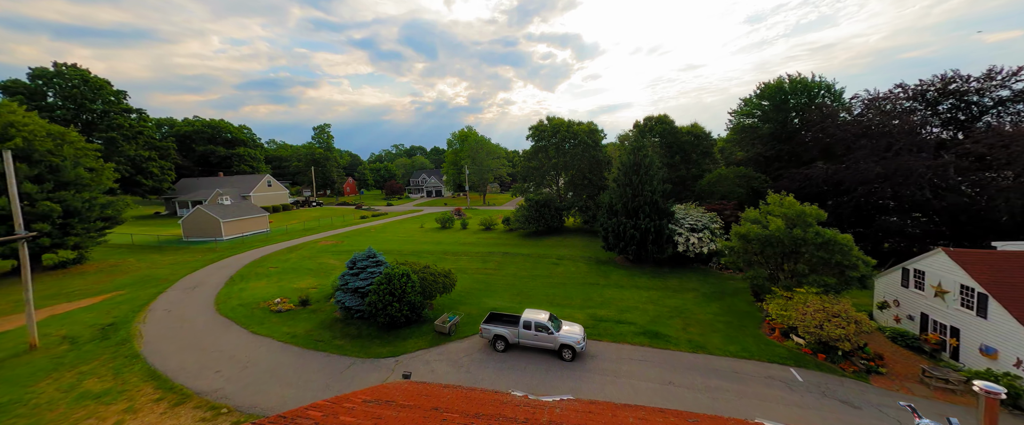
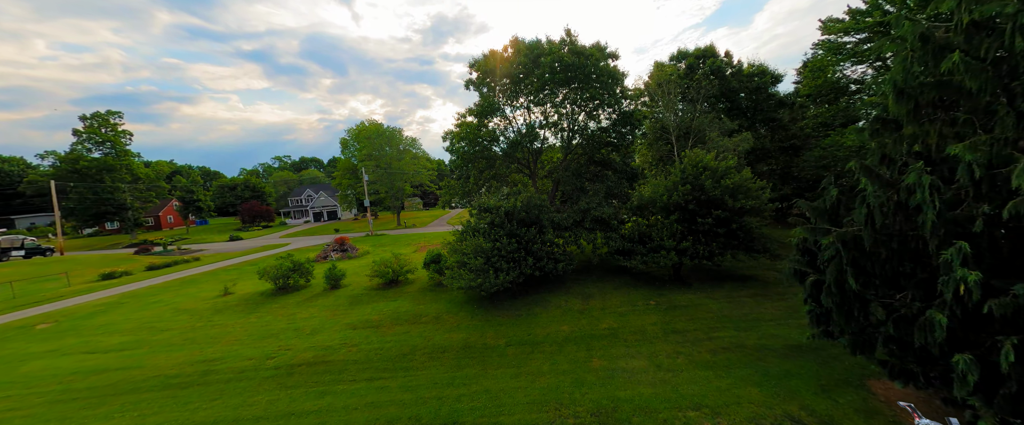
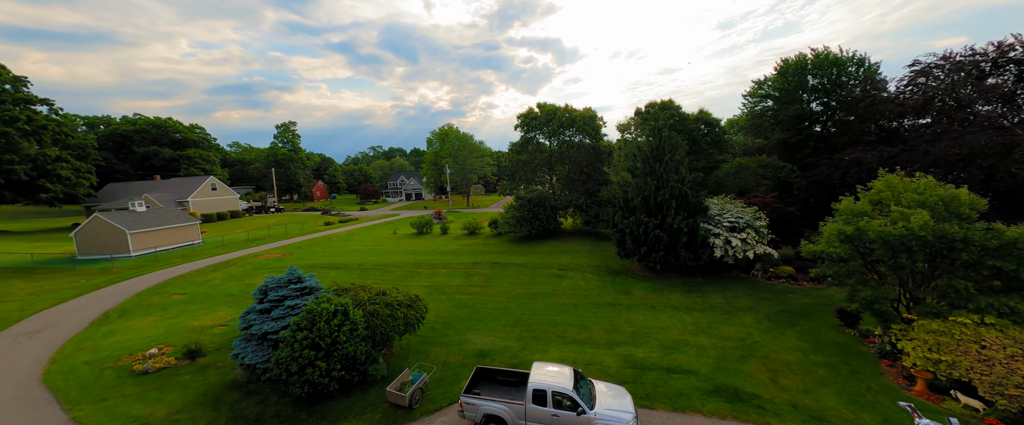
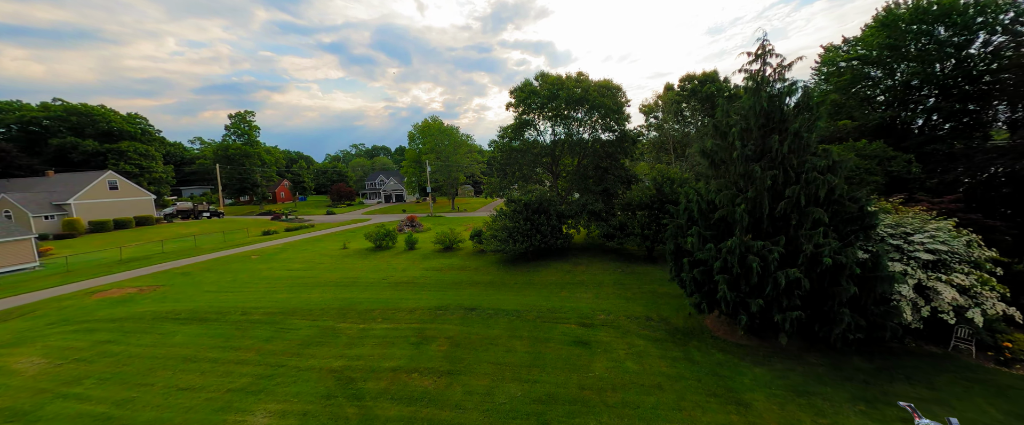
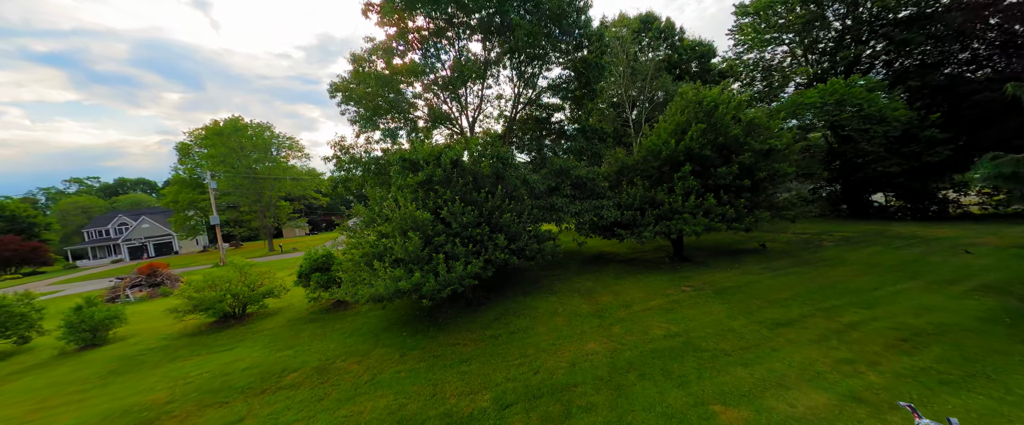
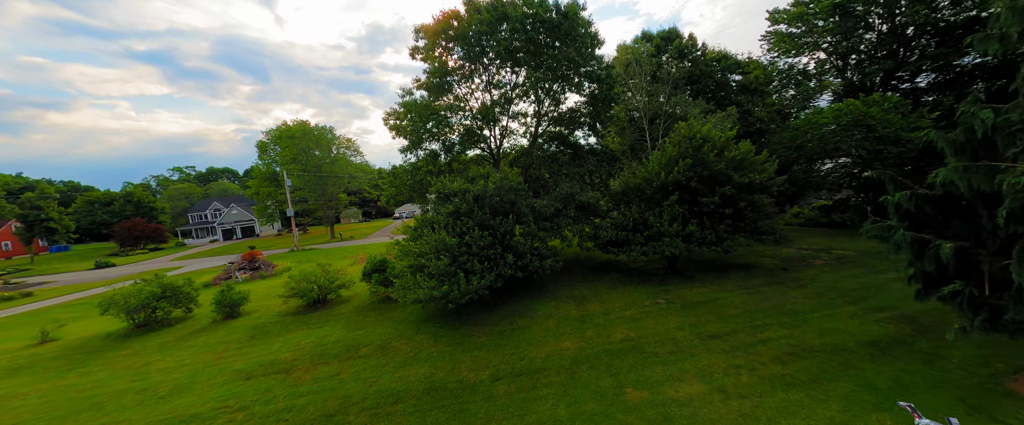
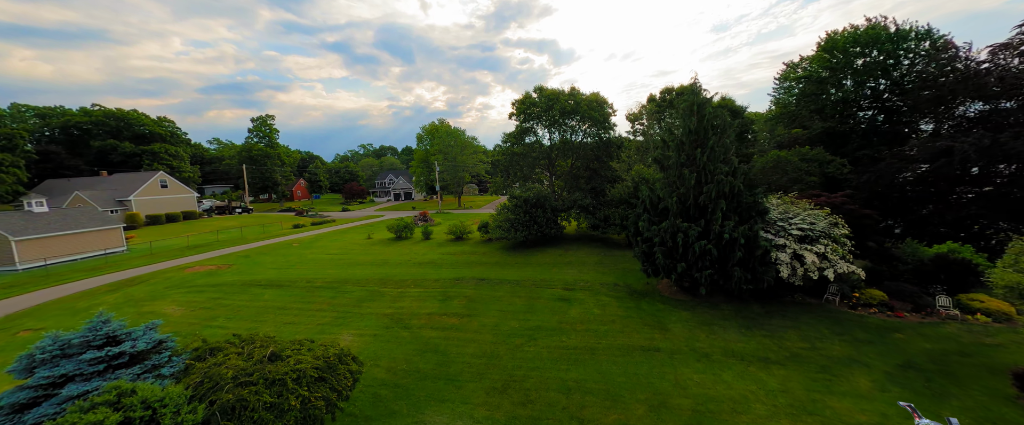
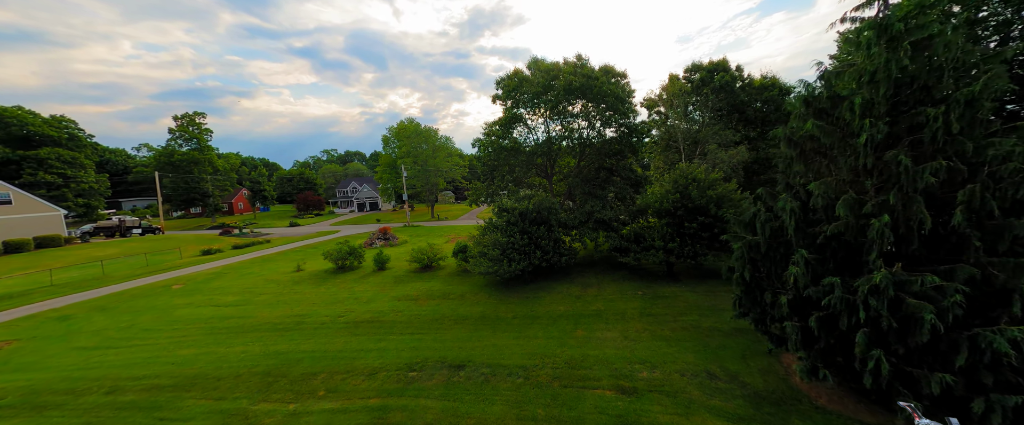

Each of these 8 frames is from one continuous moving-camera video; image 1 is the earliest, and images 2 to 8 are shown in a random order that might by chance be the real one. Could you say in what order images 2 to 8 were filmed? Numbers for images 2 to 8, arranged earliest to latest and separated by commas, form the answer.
3, 7, 4, 8, 2, 6, 5
